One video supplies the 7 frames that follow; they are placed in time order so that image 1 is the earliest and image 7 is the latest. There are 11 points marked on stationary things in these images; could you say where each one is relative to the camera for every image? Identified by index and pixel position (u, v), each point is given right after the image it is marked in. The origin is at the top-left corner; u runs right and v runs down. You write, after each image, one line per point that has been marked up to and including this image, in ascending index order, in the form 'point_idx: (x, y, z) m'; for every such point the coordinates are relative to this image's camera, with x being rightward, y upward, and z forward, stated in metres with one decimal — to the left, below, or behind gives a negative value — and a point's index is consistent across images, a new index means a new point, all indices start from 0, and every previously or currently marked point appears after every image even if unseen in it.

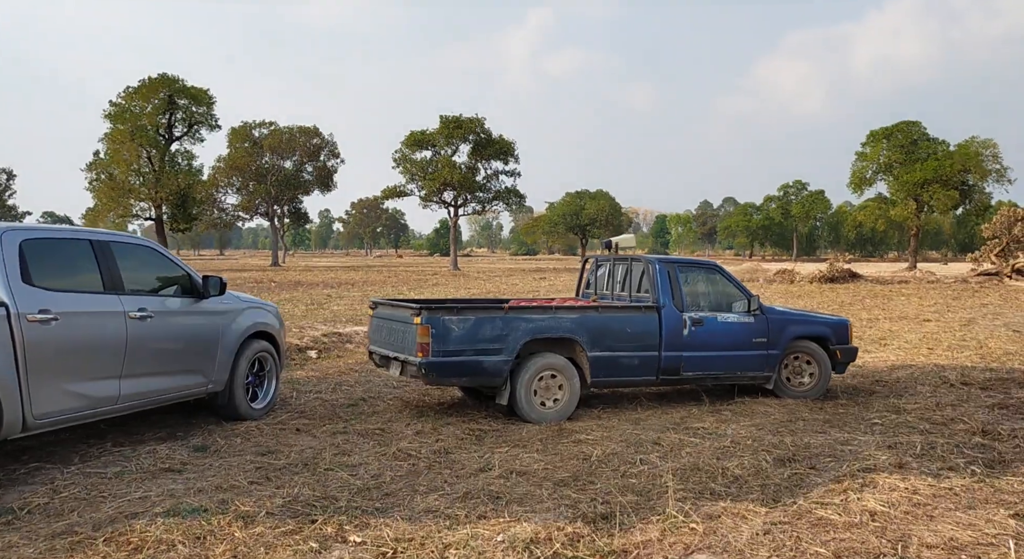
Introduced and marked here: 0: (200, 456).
0: (-2.5, -1.4, +6.6) m
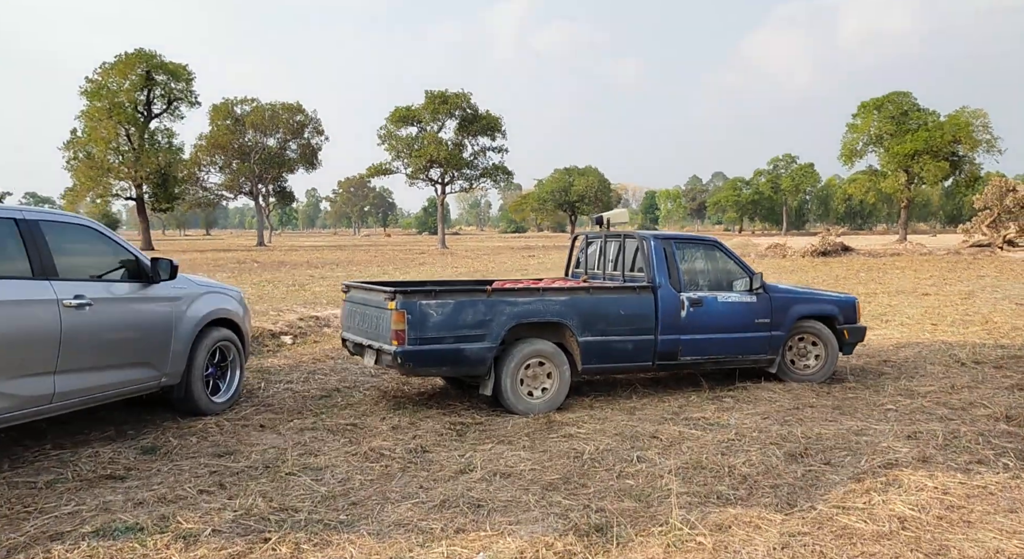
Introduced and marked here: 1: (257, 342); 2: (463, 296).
0: (-2.6, -1.3, +5.9) m
1: (-3.3, -0.8, +11.0) m
2: (-0.4, -0.2, +7.4) m
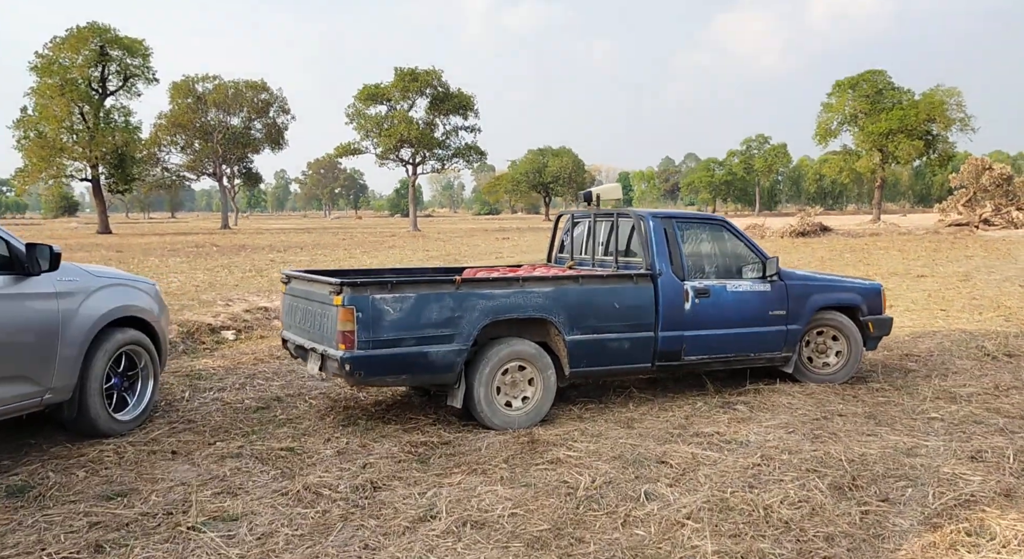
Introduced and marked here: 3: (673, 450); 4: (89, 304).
0: (-2.7, -1.2, +4.6) m
1: (-3.7, -0.7, +9.6) m
2: (-0.6, -0.1, +6.0) m
3: (+1.1, -1.1, +5.5) m
4: (-2.9, -0.2, +5.8) m
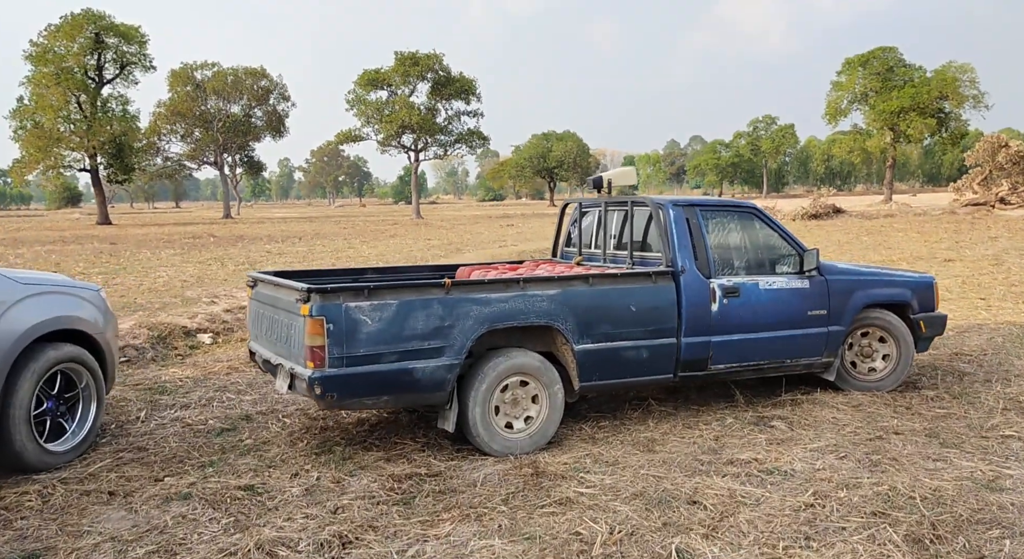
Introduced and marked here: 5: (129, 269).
0: (-2.7, -1.3, +3.7) m
1: (-3.6, -0.7, +8.7) m
2: (-0.6, -0.1, +5.1) m
3: (+1.1, -1.1, +4.6) m
4: (-2.9, -0.2, +4.9) m
5: (-8.6, +0.2, +18.8) m
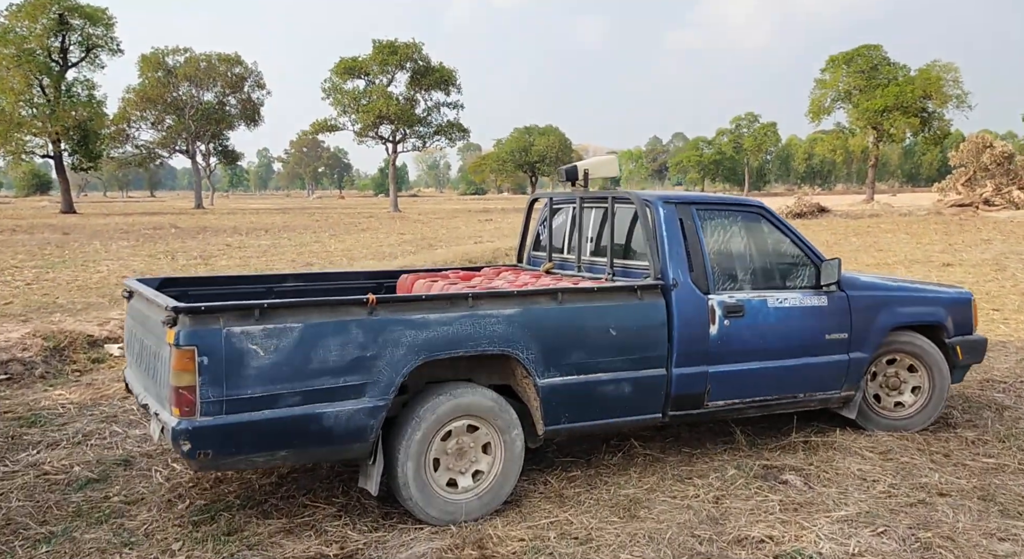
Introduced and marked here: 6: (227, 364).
0: (-3.0, -1.4, +2.4) m
1: (-4.0, -0.7, +7.4) m
2: (-0.9, -0.2, +3.9) m
3: (+0.8, -1.2, +3.4) m
4: (-3.2, -0.3, +3.6) m
5: (-9.2, +0.4, +17.4) m
6: (-1.2, -0.4, +3.7) m
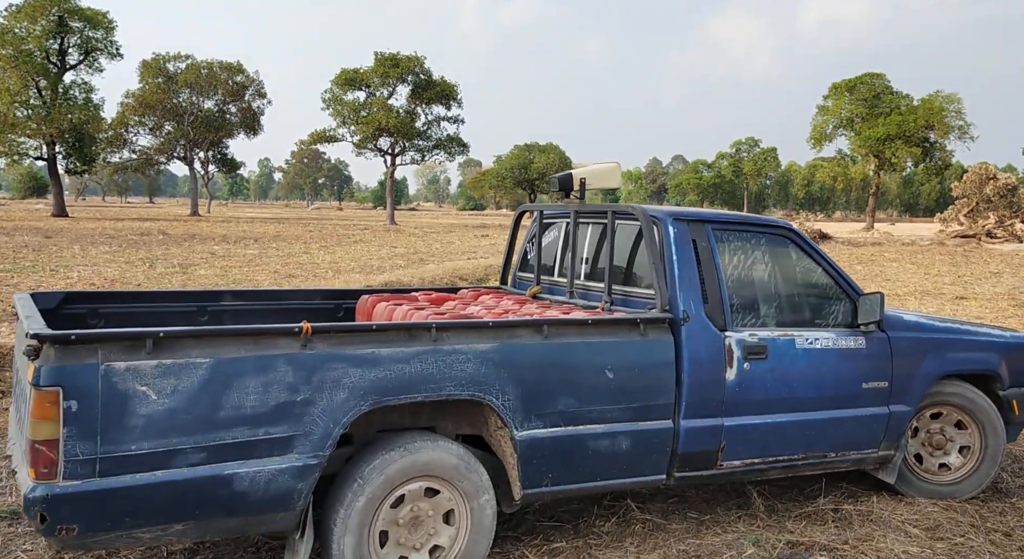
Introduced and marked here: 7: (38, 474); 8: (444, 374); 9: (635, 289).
0: (-3.1, -1.4, +1.5) m
1: (-4.1, -0.8, +6.5) m
2: (-1.0, -0.3, +3.0) m
3: (+0.7, -1.4, +2.6) m
4: (-3.3, -0.3, +2.7) m
5: (-9.3, +0.2, +16.5) m
6: (-1.4, -0.4, +2.8) m
7: (-1.6, -0.6, +2.8) m
8: (-0.3, -0.4, +3.4) m
9: (+0.6, 0.0, +4.4) m
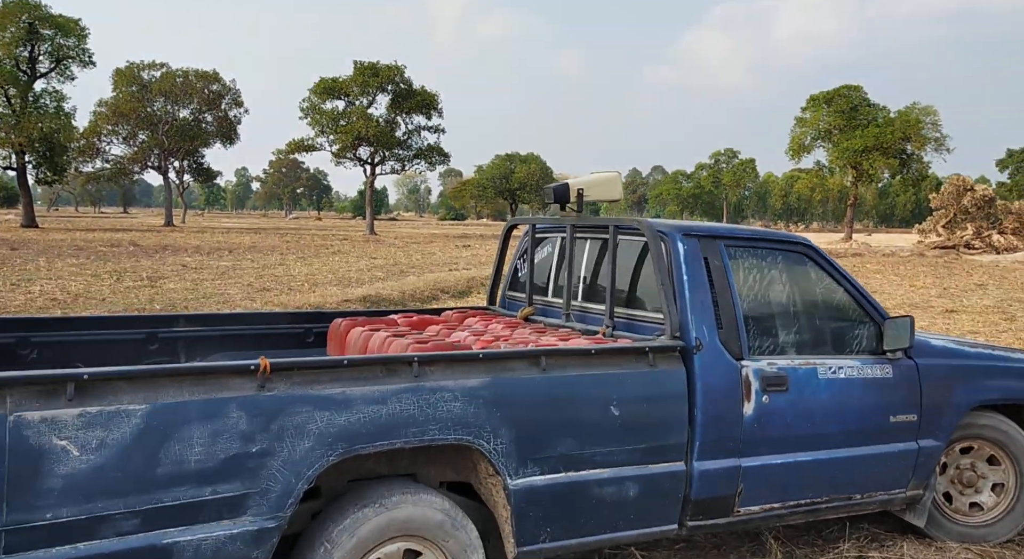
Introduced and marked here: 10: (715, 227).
0: (-3.1, -1.4, +1.0) m
1: (-4.2, -0.9, +5.9) m
2: (-1.0, -0.3, +2.5) m
3: (+0.7, -1.4, +2.1) m
4: (-3.3, -0.4, +2.2) m
5: (-9.7, 0.0, +15.8) m
6: (-1.4, -0.5, +2.3) m
7: (-1.6, -0.7, +2.3) m
8: (-0.3, -0.5, +3.0) m
9: (+0.6, -0.2, +3.9) m
10: (+0.9, +0.2, +3.9) m
